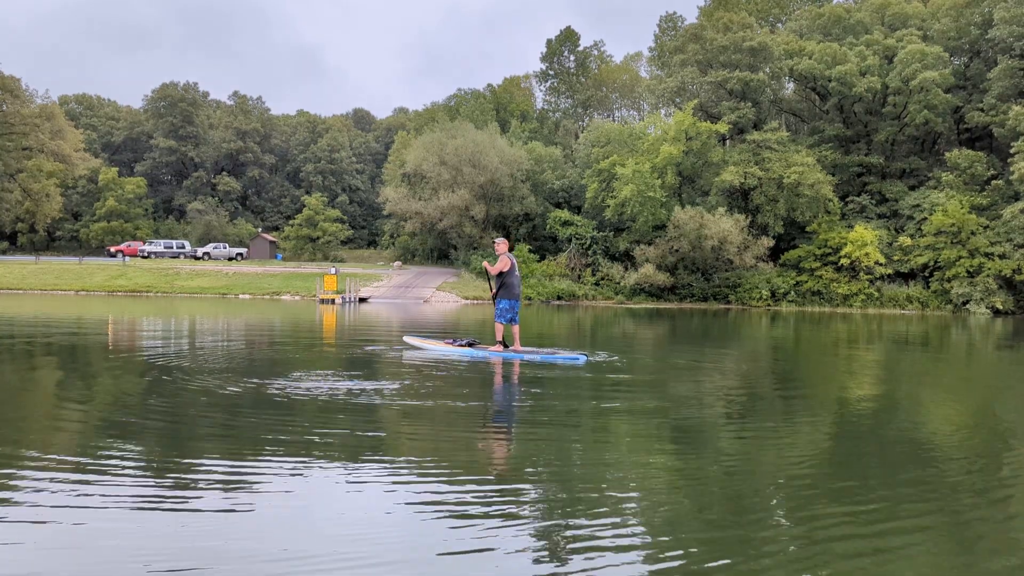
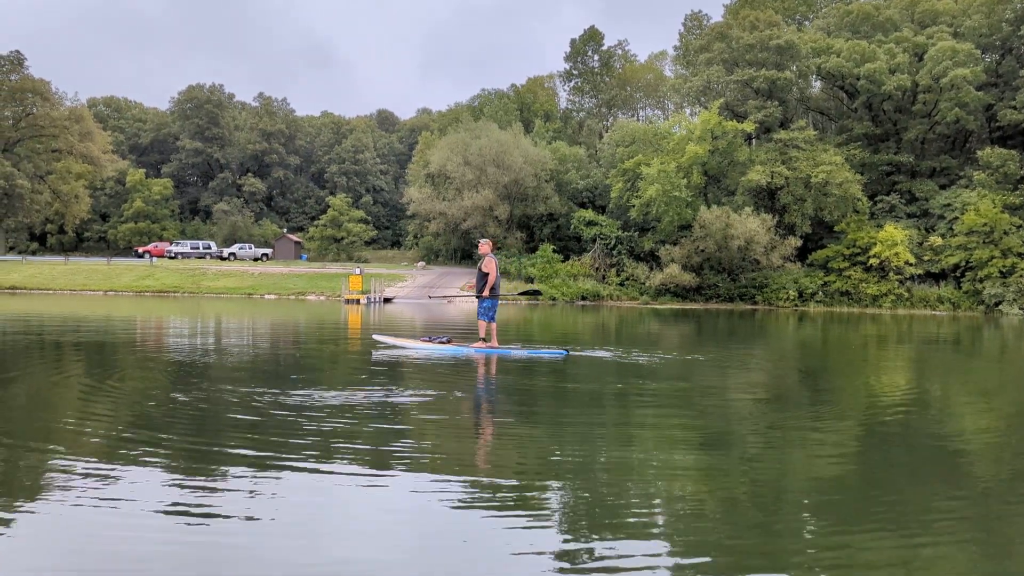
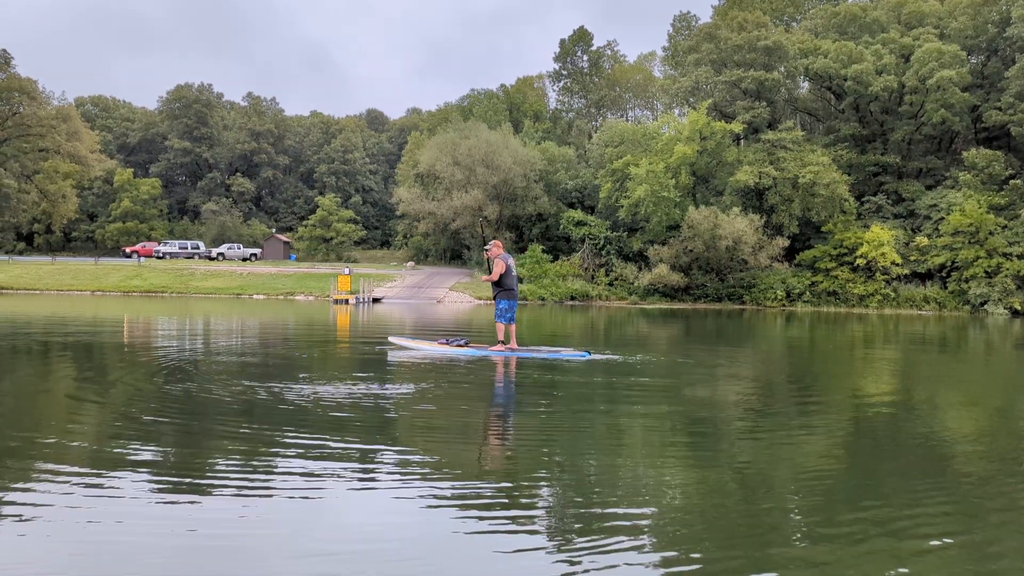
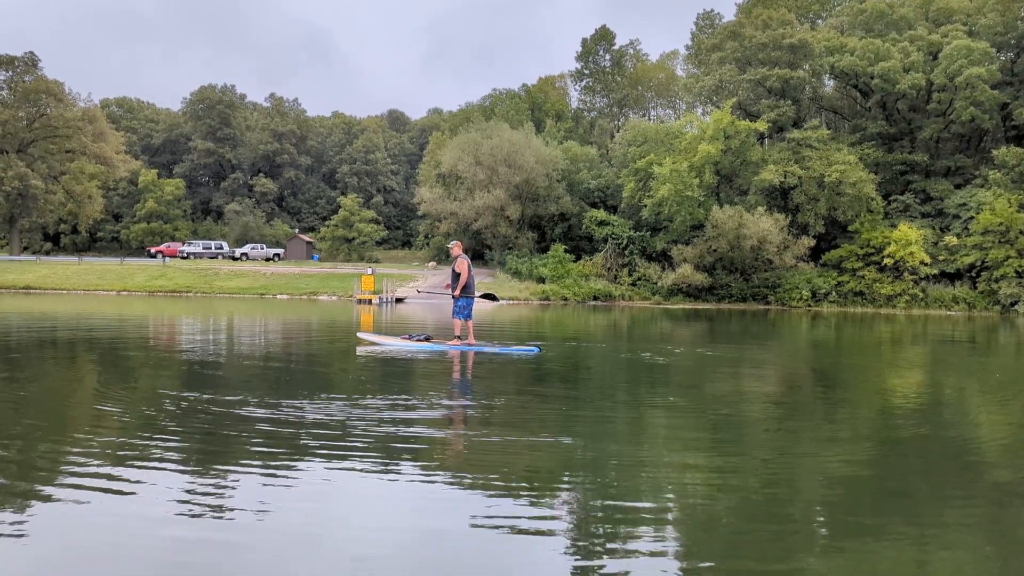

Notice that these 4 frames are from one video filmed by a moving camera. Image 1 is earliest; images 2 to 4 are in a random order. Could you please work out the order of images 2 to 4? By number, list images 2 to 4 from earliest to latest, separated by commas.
3, 2, 4
